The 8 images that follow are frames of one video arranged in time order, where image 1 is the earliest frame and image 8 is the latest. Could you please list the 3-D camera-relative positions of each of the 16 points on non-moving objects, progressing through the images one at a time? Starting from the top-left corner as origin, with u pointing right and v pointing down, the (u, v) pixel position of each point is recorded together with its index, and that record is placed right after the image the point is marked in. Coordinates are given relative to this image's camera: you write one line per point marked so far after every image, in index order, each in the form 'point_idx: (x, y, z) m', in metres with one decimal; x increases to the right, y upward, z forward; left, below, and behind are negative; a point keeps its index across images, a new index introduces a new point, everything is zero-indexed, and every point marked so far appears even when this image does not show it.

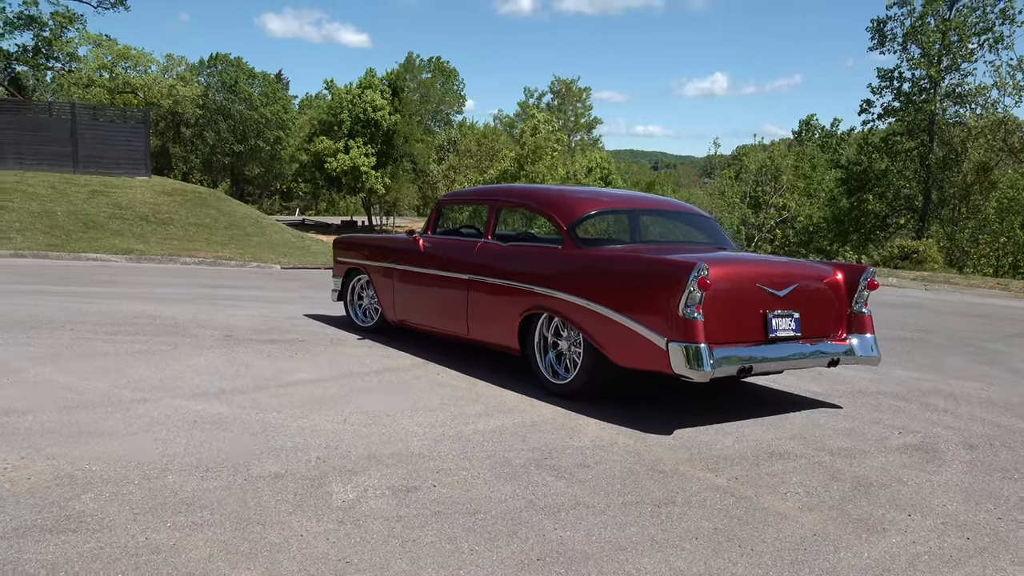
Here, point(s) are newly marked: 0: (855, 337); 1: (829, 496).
0: (+2.3, -0.3, +5.8) m
1: (+1.5, -1.0, +4.0) m
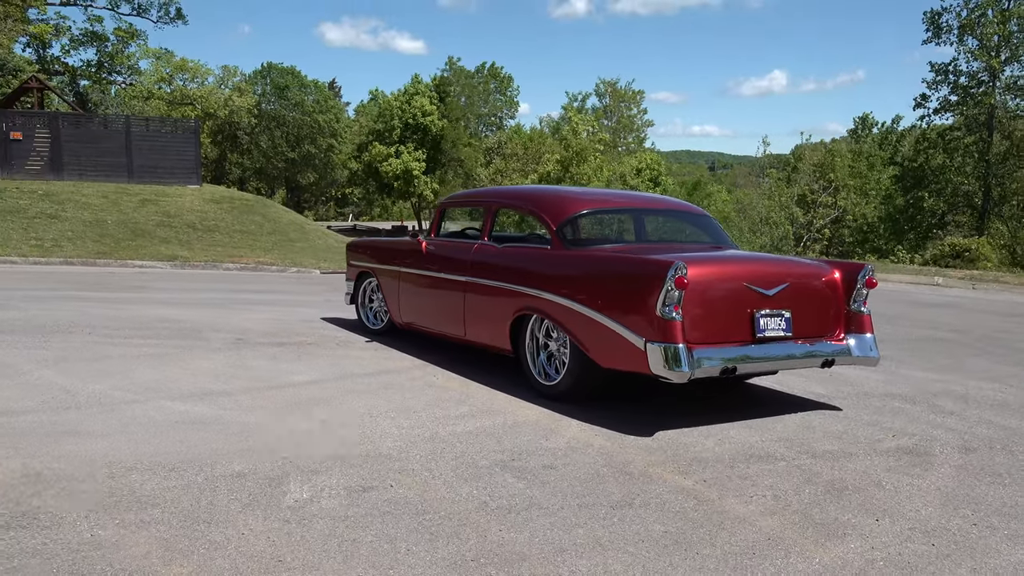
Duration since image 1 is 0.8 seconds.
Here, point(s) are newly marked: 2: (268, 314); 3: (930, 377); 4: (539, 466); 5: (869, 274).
0: (+2.3, -0.3, +5.7) m
1: (+1.3, -1.0, +3.9) m
2: (-2.7, -0.3, +9.4) m
3: (+3.5, -0.7, +7.1) m
4: (+0.1, -0.9, +4.3) m
5: (+2.4, +0.1, +5.7) m
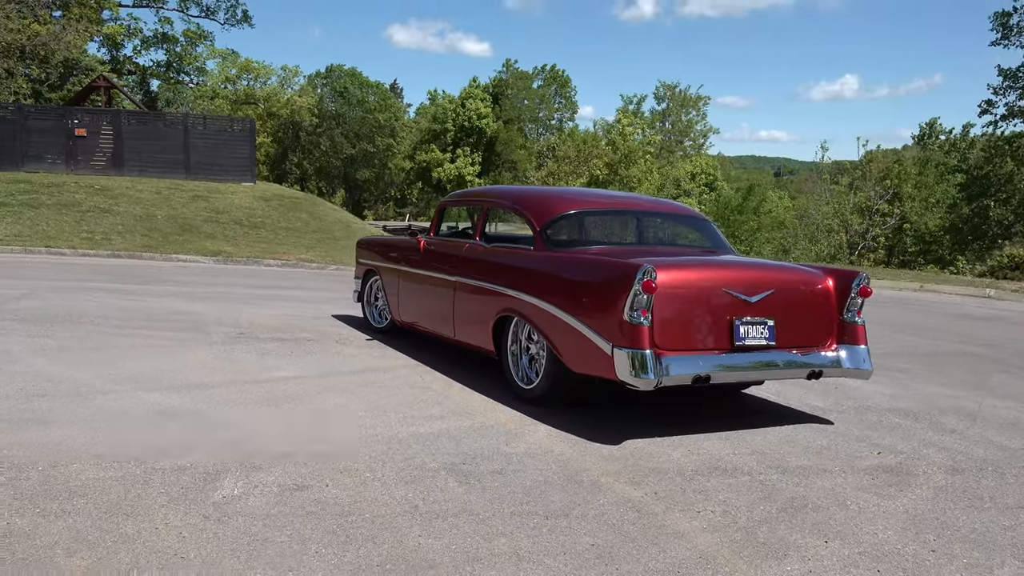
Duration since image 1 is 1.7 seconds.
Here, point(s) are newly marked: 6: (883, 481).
0: (+2.1, -0.4, +5.4) m
1: (+1.0, -1.0, +3.7) m
2: (-2.6, -0.2, +9.5) m
3: (+3.4, -0.8, +6.7) m
4: (-0.1, -0.9, +4.2) m
5: (+2.2, 0.0, +5.4) m
6: (+1.9, -1.0, +4.4) m
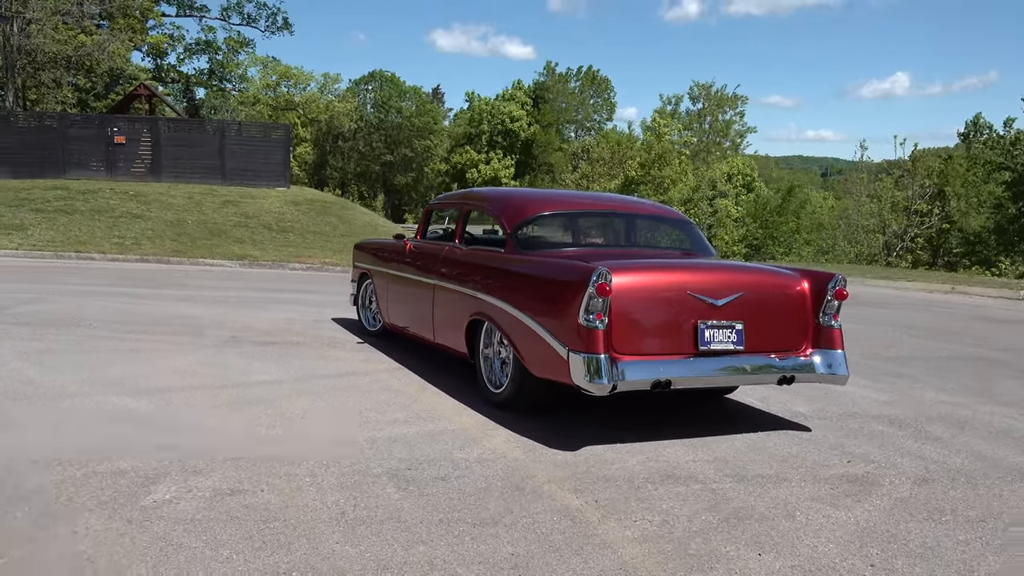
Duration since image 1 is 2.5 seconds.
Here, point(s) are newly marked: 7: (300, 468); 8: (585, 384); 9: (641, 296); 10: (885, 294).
0: (+1.9, -0.4, +5.2) m
1: (+0.7, -1.0, +3.6) m
2: (-2.6, -0.3, +9.6) m
3: (+3.3, -0.9, +6.5) m
4: (-0.4, -0.9, +4.1) m
5: (+2.0, 0.0, +5.2) m
6: (+1.6, -1.0, +4.2) m
7: (-1.0, -0.9, +4.2) m
8: (+0.4, -0.5, +4.6) m
9: (+0.7, 0.0, +4.7) m
10: (+7.0, -0.1, +15.9) m
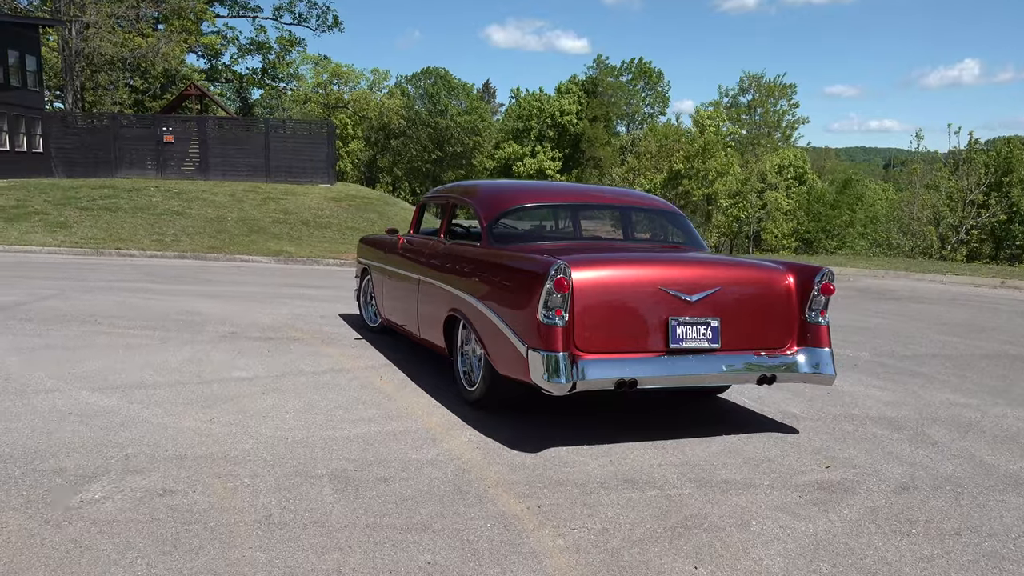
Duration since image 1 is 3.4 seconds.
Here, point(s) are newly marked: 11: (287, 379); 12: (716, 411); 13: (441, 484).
0: (+1.7, -0.4, +5.0) m
1: (+0.4, -1.0, +3.4) m
2: (-2.5, -0.2, +9.6) m
3: (+3.2, -0.8, +6.1) m
4: (-0.6, -0.9, +4.0) m
5: (+1.8, +0.1, +5.0) m
6: (+1.4, -1.0, +3.9) m
7: (-1.3, -0.9, +4.1) m
8: (+0.2, -0.5, +4.4) m
9: (+0.5, 0.0, +4.5) m
10: (+7.5, 0.0, +15.2) m
11: (-1.6, -0.6, +6.1) m
12: (+1.3, -0.8, +5.6) m
13: (-0.3, -0.9, +4.0) m
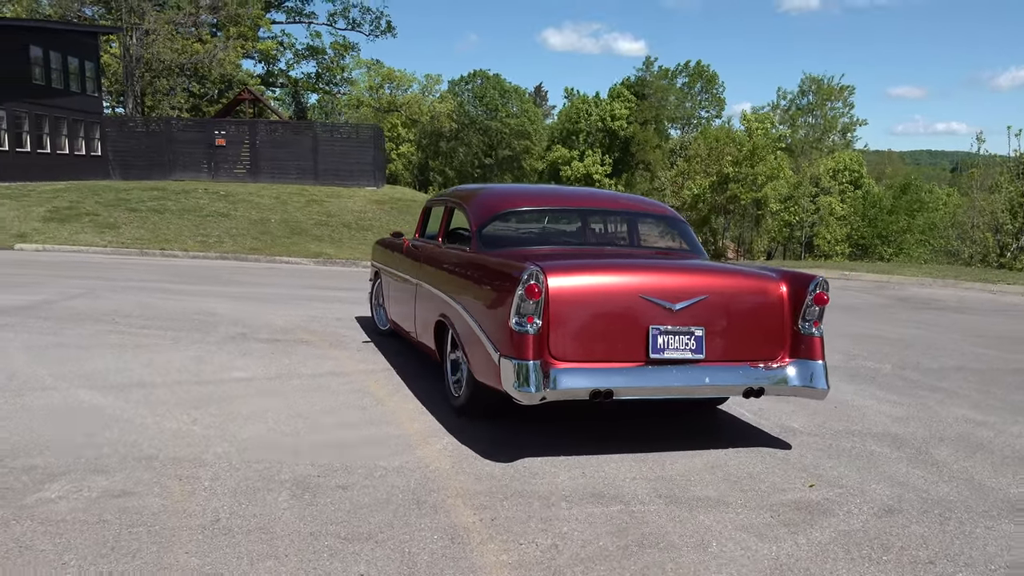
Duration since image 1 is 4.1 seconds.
0: (+1.6, -0.4, +4.8) m
1: (+0.2, -1.0, +3.3) m
2: (-2.3, -0.3, +9.6) m
3: (+3.1, -0.9, +5.8) m
4: (-0.8, -0.9, +3.9) m
5: (+1.7, 0.0, +4.7) m
6: (+1.2, -1.0, +3.8) m
7: (-1.5, -0.9, +4.1) m
8: (0.0, -0.5, +4.3) m
9: (+0.4, -0.1, +4.4) m
10: (+8.0, -0.2, +14.6) m
11: (-1.6, -0.7, +6.1) m
12: (+1.3, -0.9, +5.4) m
13: (-0.5, -0.9, +3.9) m
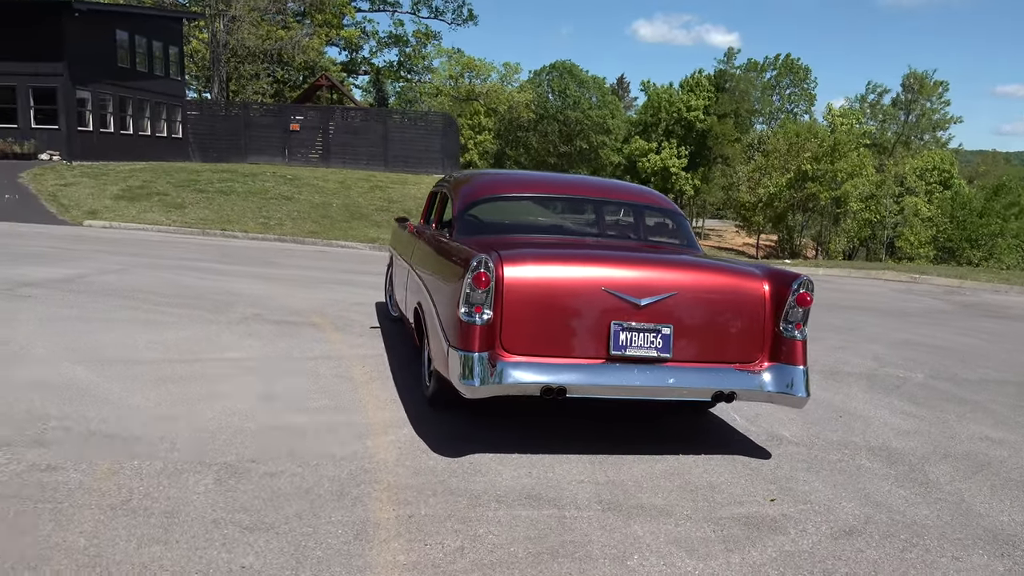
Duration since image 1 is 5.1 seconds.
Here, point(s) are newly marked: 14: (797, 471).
0: (+1.4, -0.4, +4.4) m
1: (-0.1, -1.0, +3.1) m
2: (-2.0, -0.1, +9.6) m
3: (+3.0, -0.9, +5.4) m
4: (-1.1, -0.8, +3.8) m
5: (+1.5, 0.0, +4.4) m
6: (+0.9, -1.0, +3.5) m
7: (-1.7, -0.8, +4.0) m
8: (-0.2, -0.5, +4.2) m
9: (+0.1, 0.0, +4.2) m
10: (+8.7, -0.3, +13.7) m
11: (-1.7, -0.5, +6.0) m
12: (+1.1, -0.8, +5.2) m
13: (-0.8, -0.9, +3.8) m
14: (+1.5, -0.9, +4.4) m
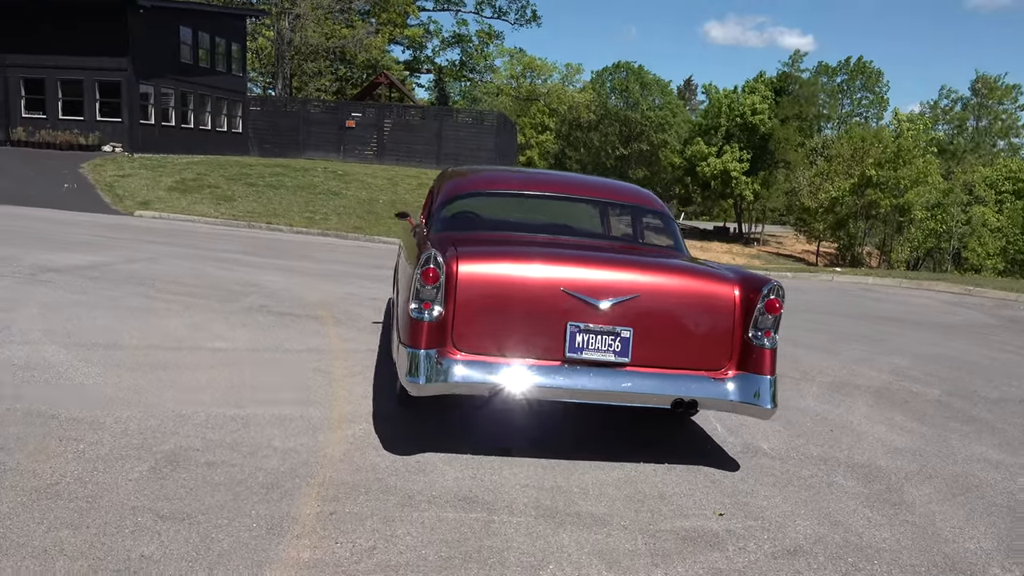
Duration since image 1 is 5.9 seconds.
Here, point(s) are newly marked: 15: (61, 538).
0: (+1.2, -0.4, +4.2) m
1: (-0.5, -1.0, +3.1) m
2: (-1.9, 0.0, +9.7) m
3: (+2.8, -1.0, +5.1) m
4: (-1.4, -0.8, +3.8) m
5: (+1.3, 0.0, +4.2) m
6: (+0.6, -1.0, +3.3) m
7: (-2.0, -0.7, +4.1) m
8: (-0.5, -0.5, +4.1) m
9: (-0.1, 0.0, +4.1) m
10: (+9.1, -0.6, +12.9) m
11: (-1.8, -0.5, +6.1) m
12: (+0.9, -0.9, +5.0) m
13: (-1.1, -0.8, +3.7) m
14: (+1.2, -1.0, +4.2) m
15: (-1.6, -0.9, +3.0) m
